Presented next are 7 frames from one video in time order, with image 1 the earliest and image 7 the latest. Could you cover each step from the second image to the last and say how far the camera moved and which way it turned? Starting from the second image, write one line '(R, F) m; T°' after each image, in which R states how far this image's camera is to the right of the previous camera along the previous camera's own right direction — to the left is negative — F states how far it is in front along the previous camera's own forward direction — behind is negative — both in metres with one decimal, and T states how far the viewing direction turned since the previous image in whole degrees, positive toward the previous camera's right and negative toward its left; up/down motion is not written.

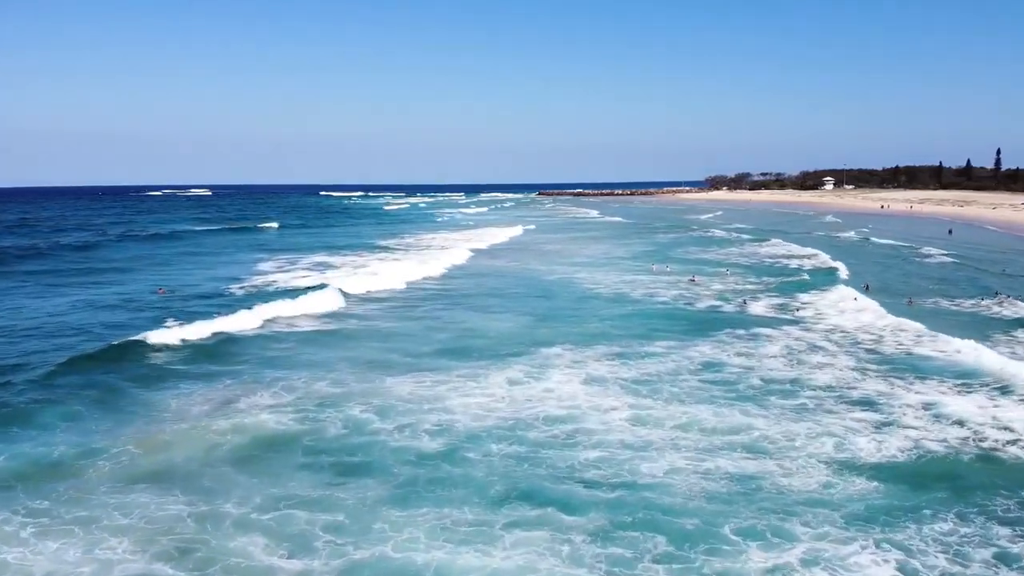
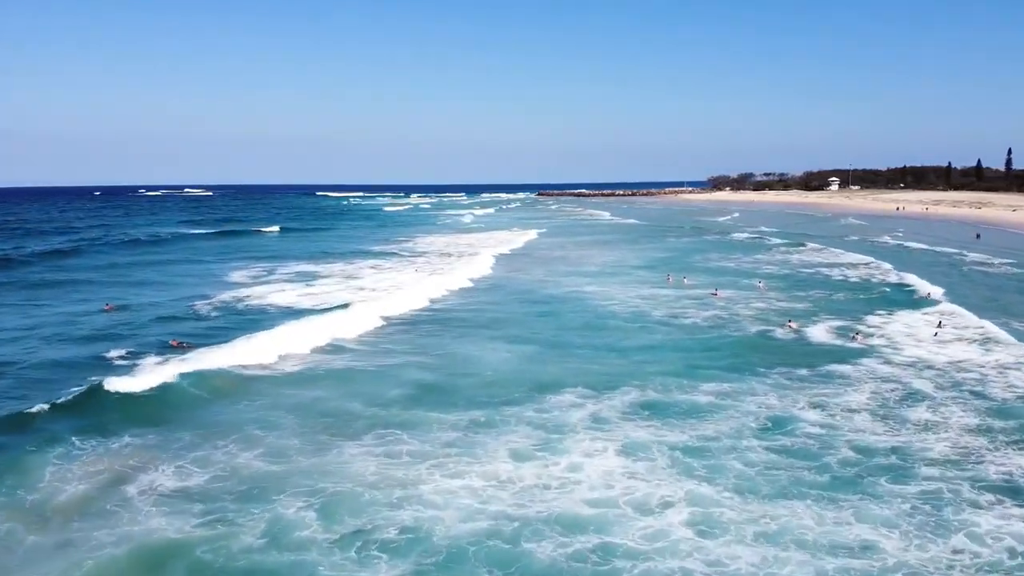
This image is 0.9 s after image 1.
(0.0, +4.0) m; 0°
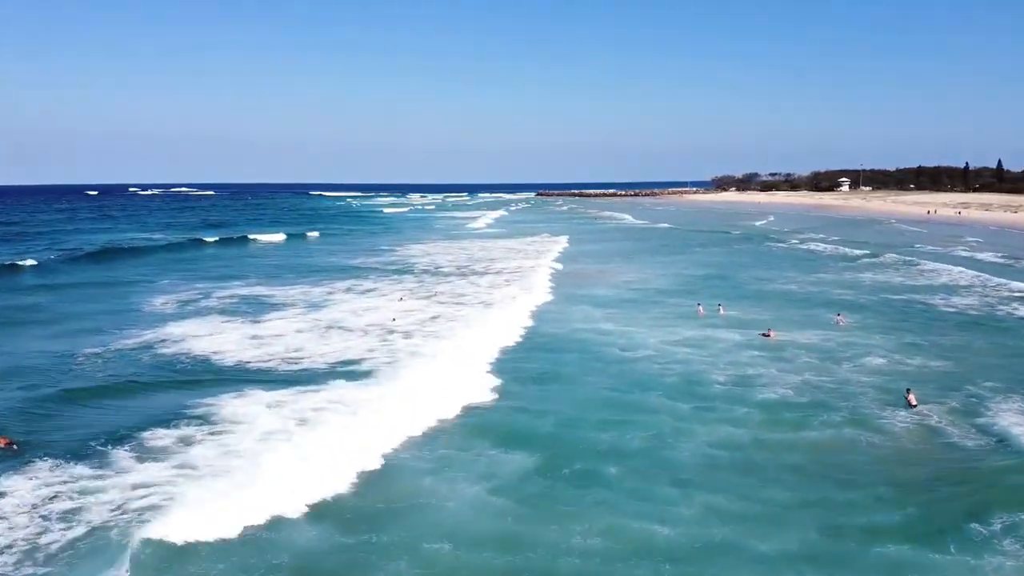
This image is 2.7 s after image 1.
(+0.1, +6.7) m; 0°
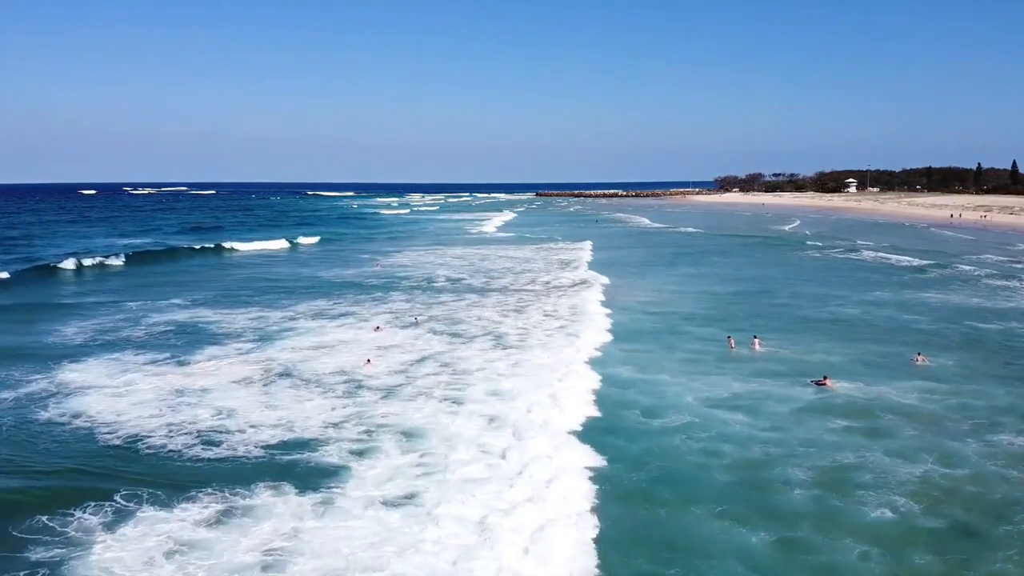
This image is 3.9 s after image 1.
(+0.1, +4.5) m; 0°
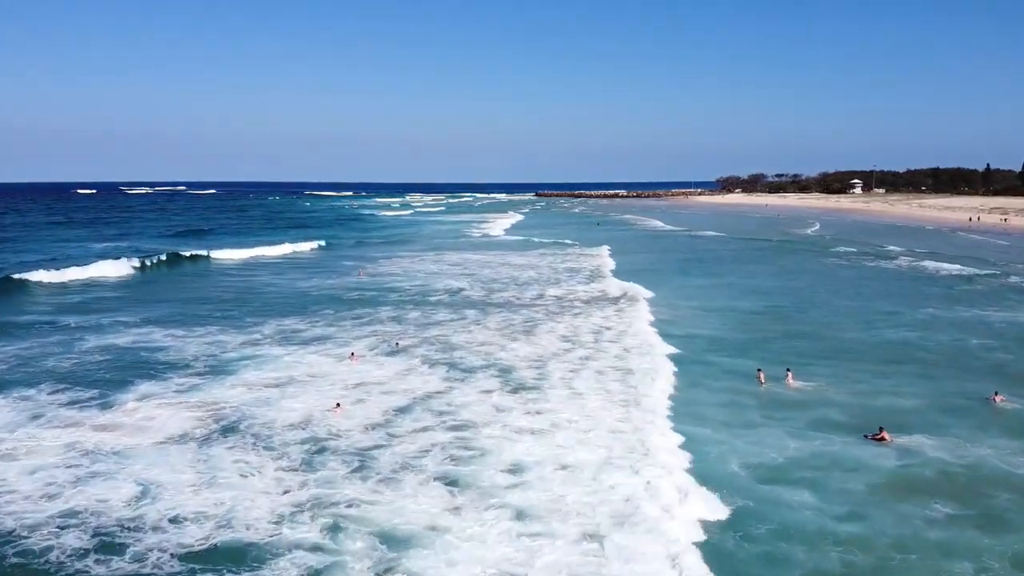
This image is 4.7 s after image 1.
(-0.3, +3.2) m; 0°
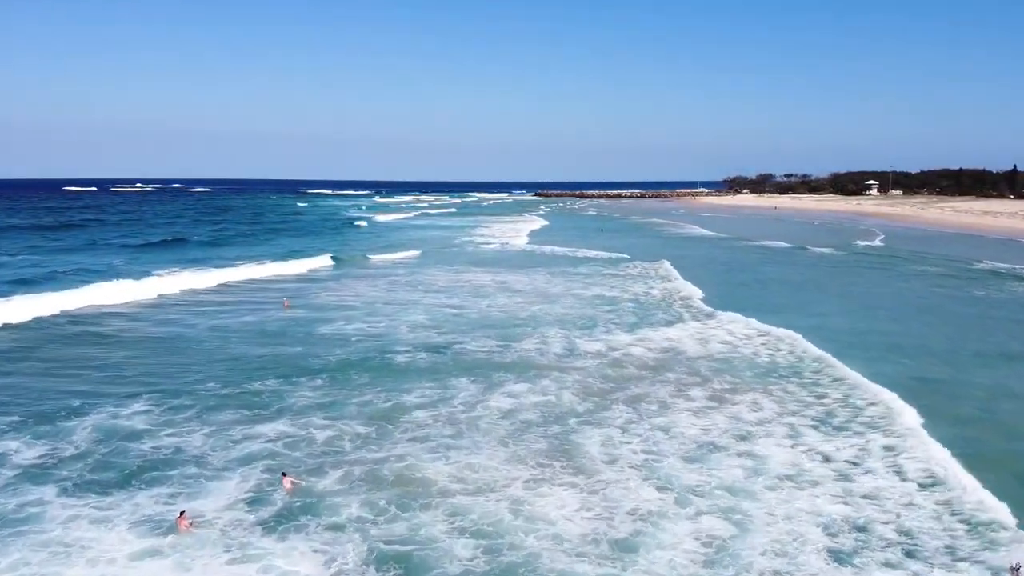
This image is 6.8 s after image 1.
(-0.4, +8.0) m; 0°
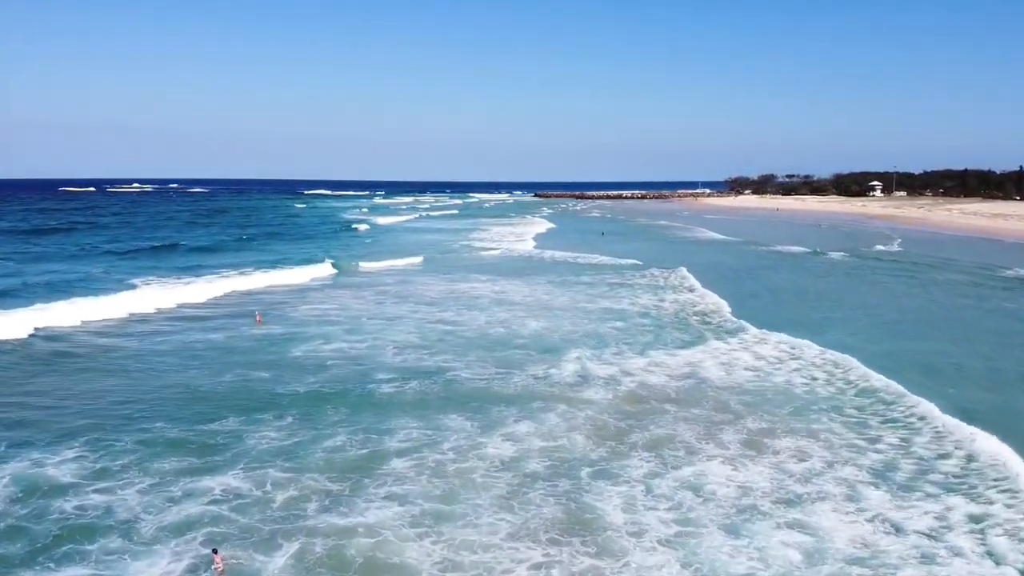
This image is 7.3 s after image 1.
(0.0, +1.7) m; 0°
